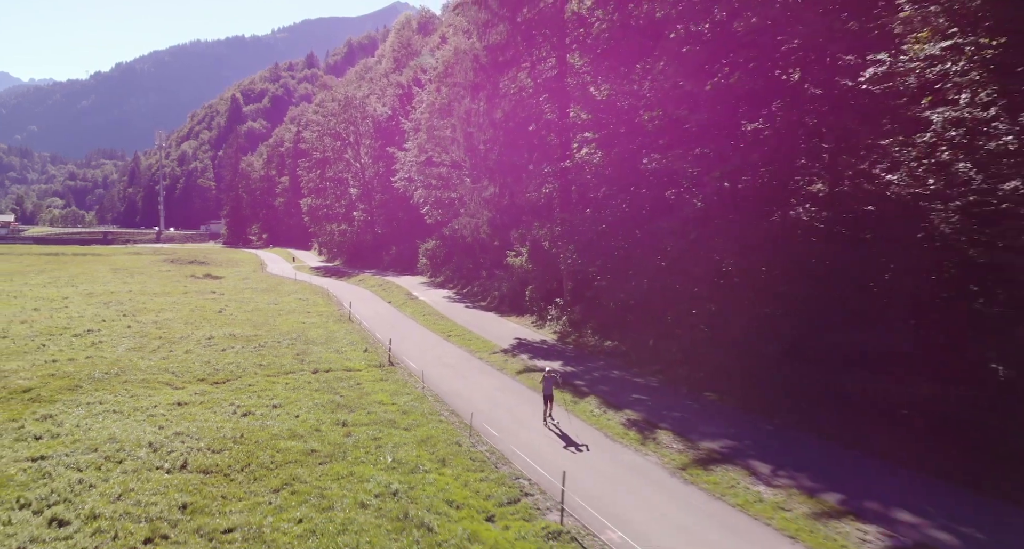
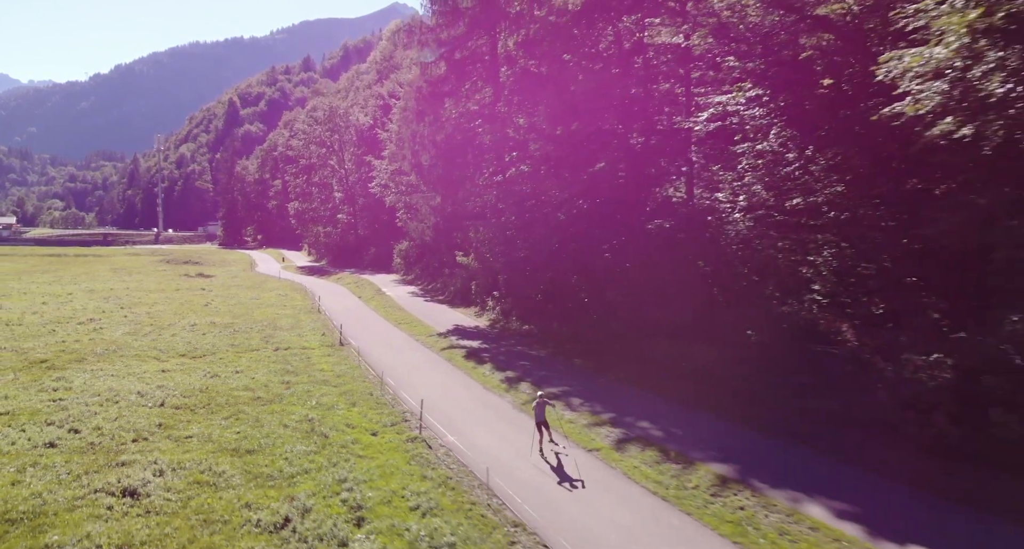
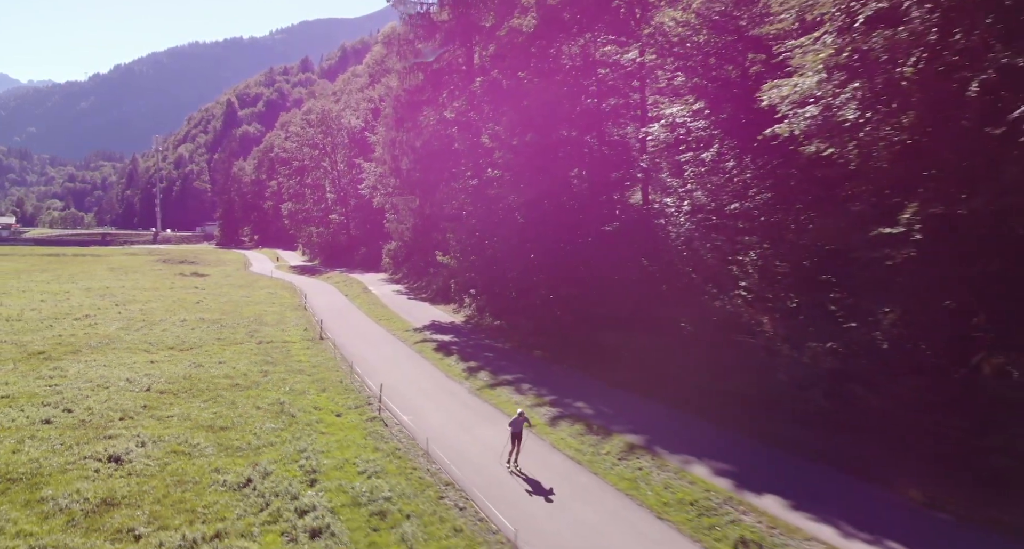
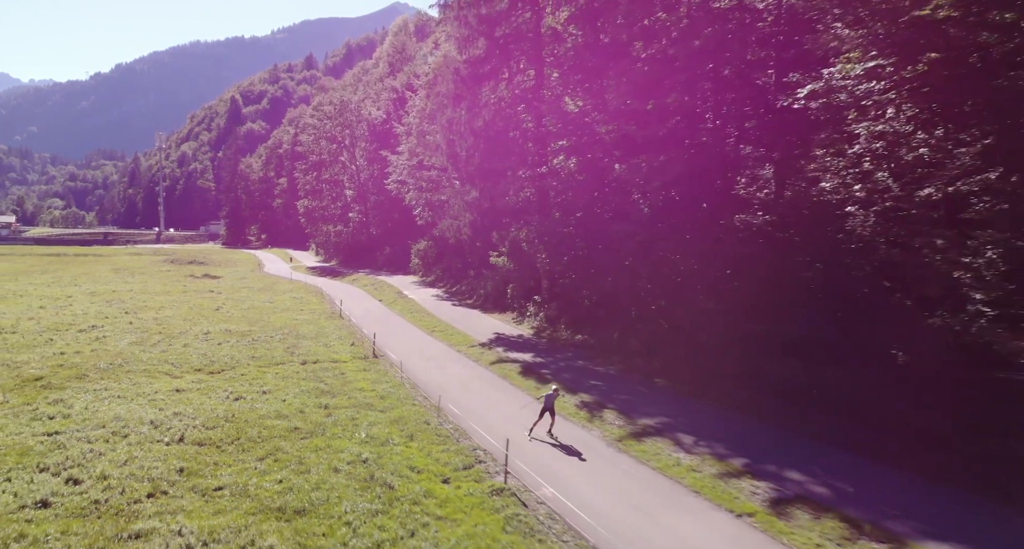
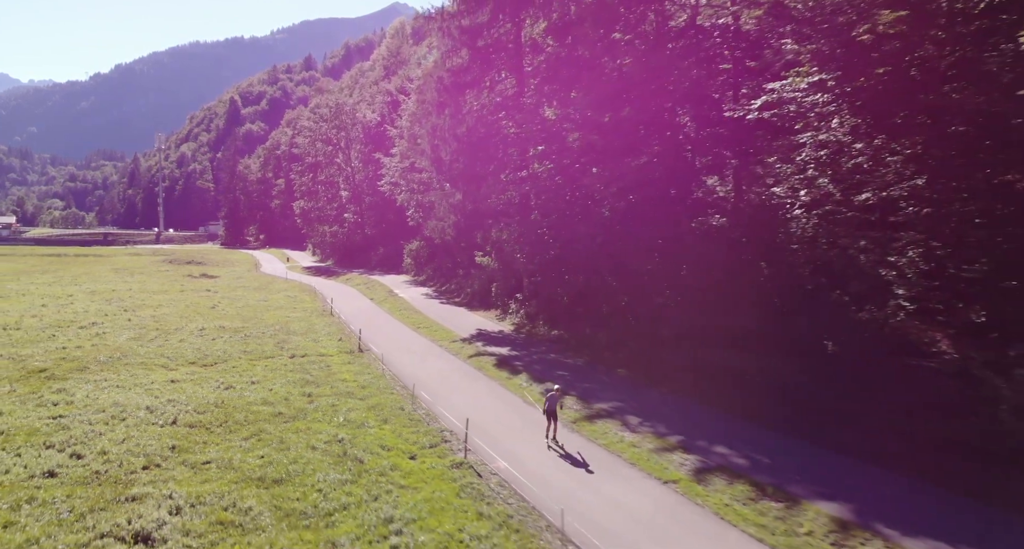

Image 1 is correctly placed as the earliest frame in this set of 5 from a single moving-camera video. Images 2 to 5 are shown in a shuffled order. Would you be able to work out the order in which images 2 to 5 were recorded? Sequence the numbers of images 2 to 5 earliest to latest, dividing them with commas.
4, 5, 2, 3
